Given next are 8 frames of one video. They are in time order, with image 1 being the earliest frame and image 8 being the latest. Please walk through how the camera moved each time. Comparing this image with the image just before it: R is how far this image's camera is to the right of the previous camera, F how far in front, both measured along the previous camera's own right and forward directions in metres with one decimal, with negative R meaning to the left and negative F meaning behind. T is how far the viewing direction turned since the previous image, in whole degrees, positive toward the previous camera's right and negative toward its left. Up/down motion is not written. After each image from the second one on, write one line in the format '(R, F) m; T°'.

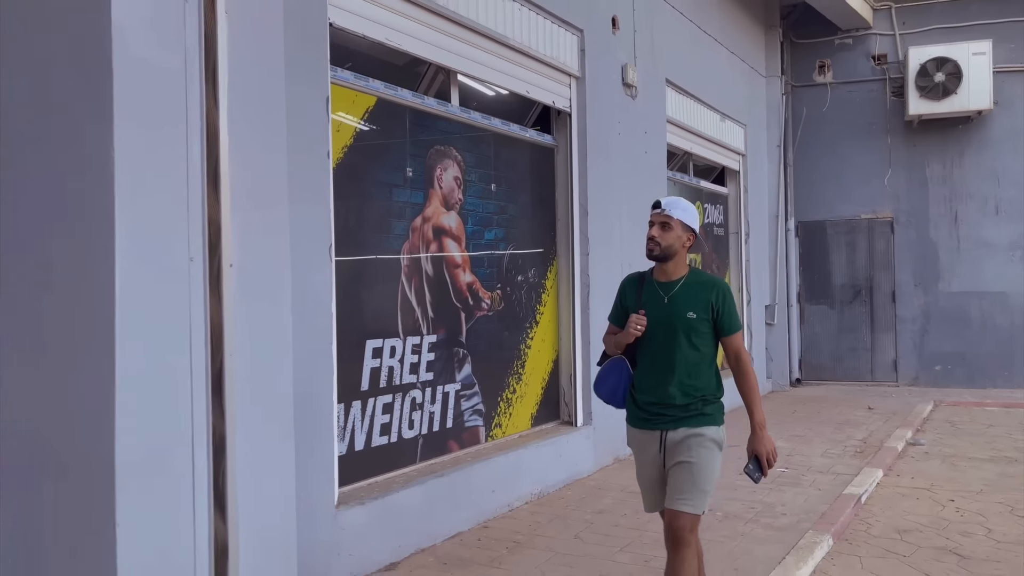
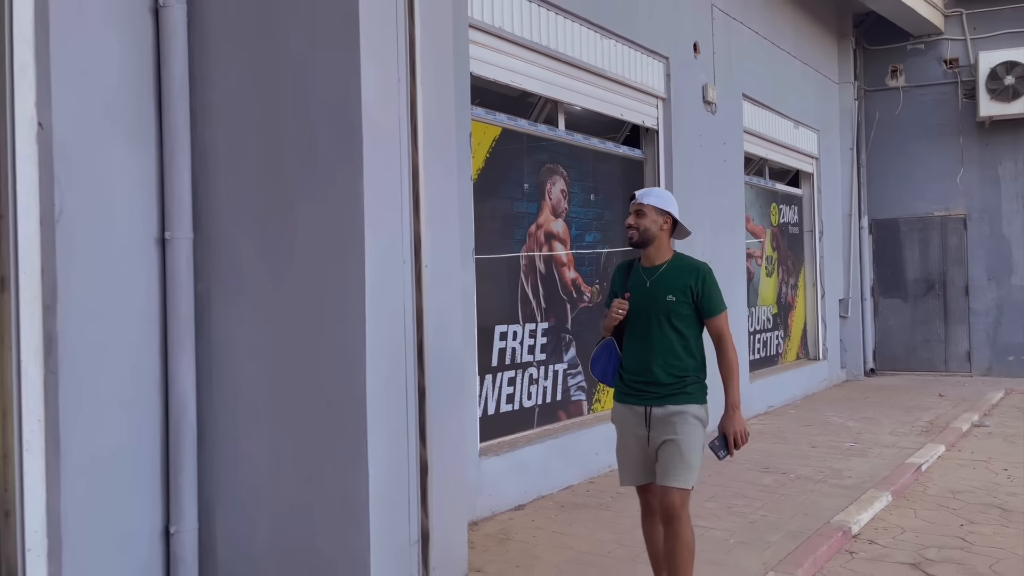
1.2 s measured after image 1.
(-0.2, -1.0) m; -5°
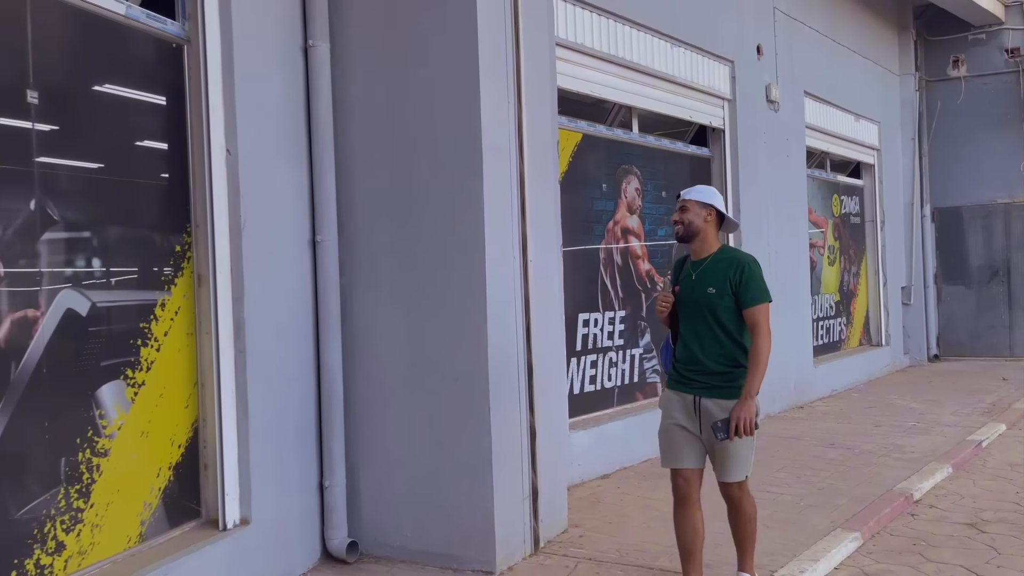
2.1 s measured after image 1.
(-0.2, -0.6) m; -4°
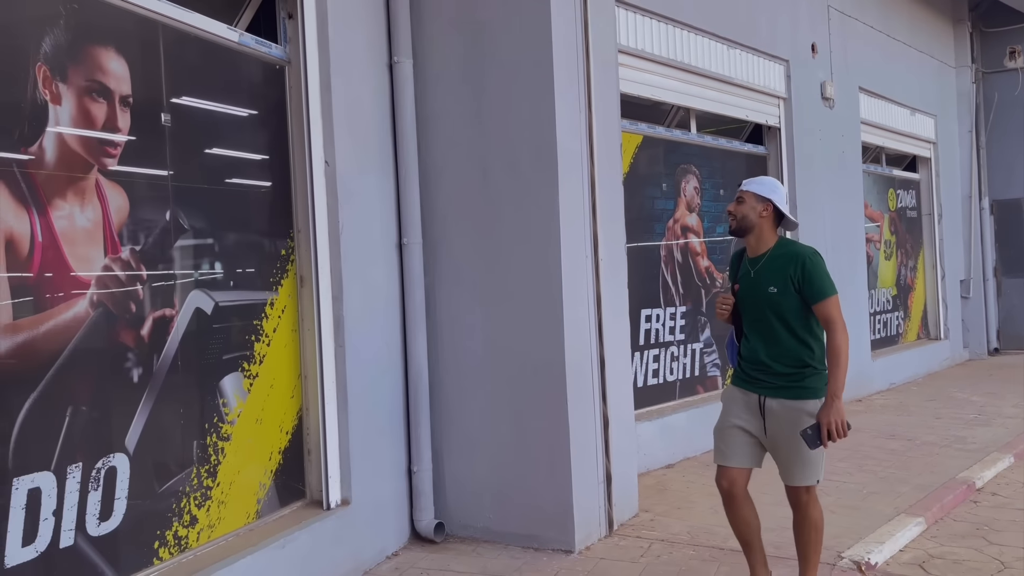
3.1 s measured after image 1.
(-0.2, -0.3) m; -3°
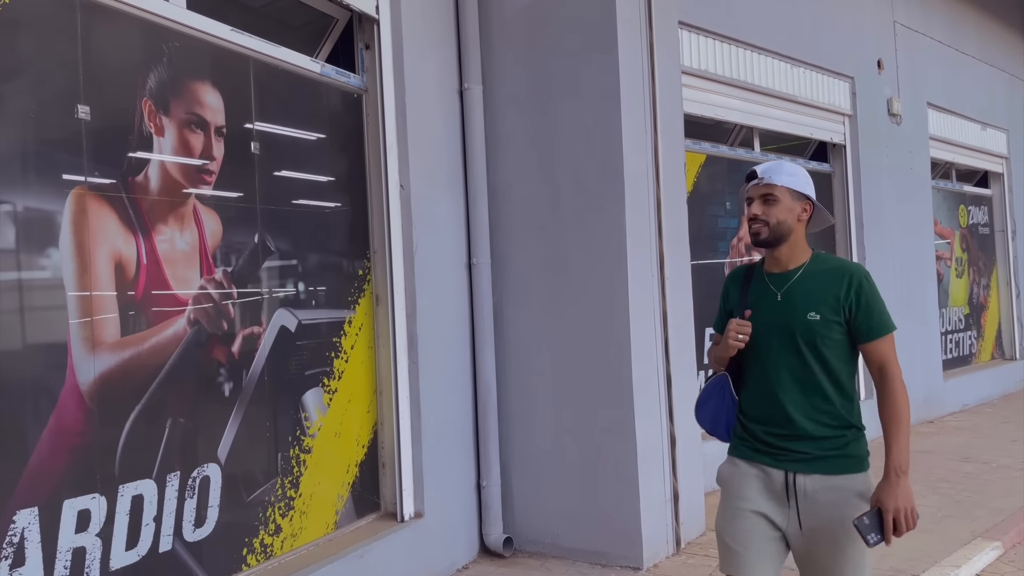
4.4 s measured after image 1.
(-0.1, -0.1) m; -4°
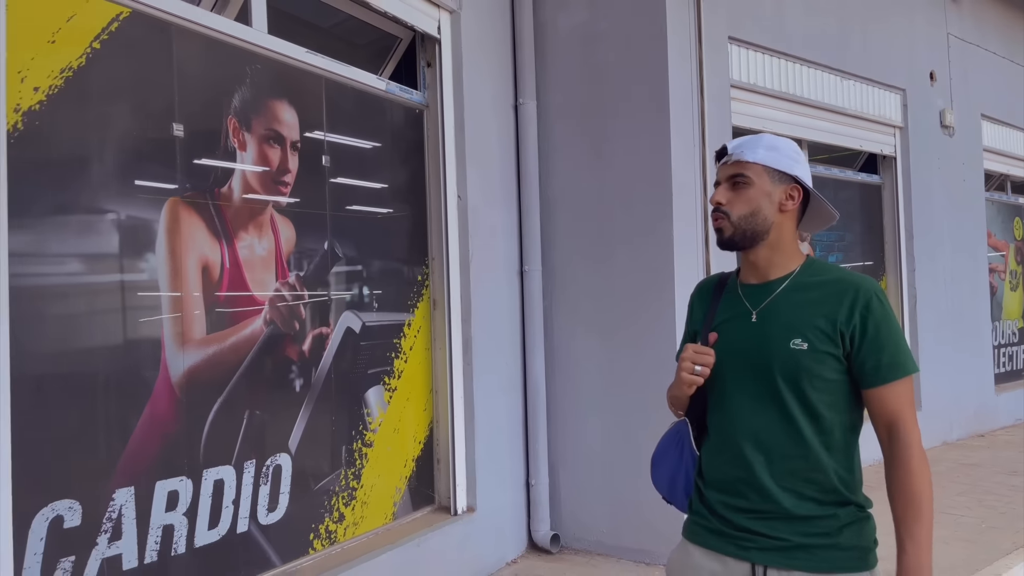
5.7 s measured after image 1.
(0.0, -0.2) m; -3°
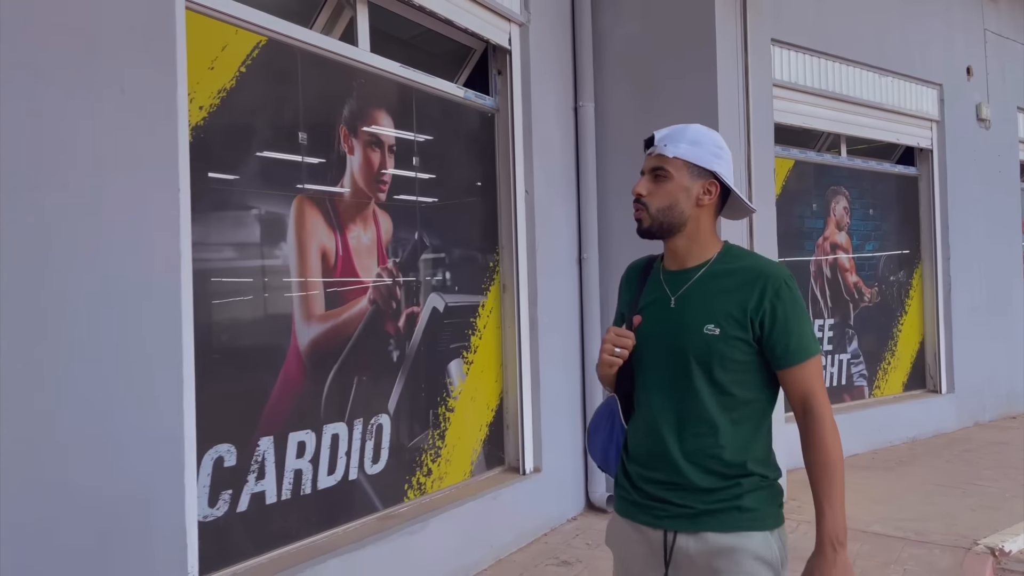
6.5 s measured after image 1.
(-0.2, -0.5) m; -2°
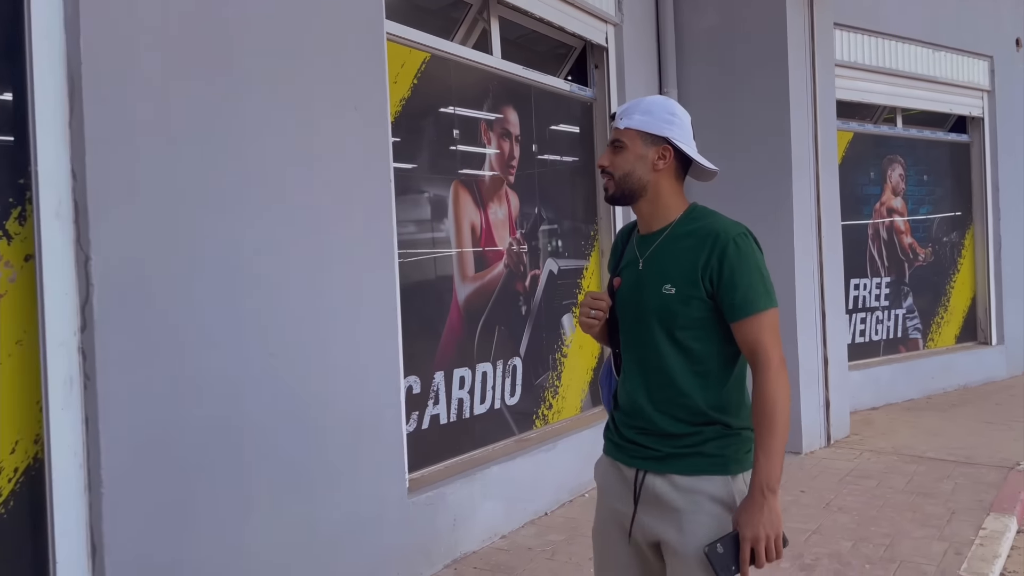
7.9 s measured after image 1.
(-0.4, -0.9) m; -3°
